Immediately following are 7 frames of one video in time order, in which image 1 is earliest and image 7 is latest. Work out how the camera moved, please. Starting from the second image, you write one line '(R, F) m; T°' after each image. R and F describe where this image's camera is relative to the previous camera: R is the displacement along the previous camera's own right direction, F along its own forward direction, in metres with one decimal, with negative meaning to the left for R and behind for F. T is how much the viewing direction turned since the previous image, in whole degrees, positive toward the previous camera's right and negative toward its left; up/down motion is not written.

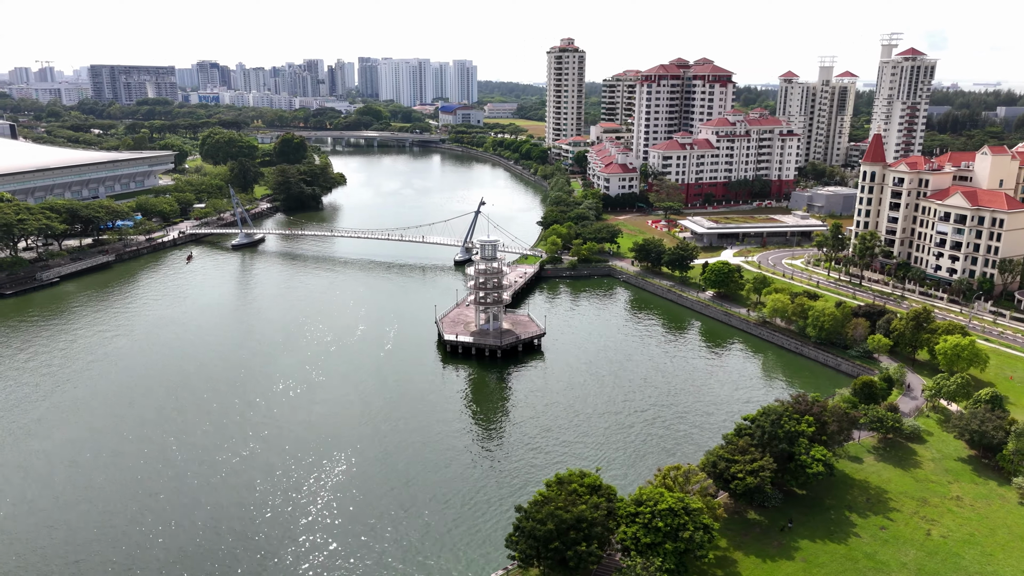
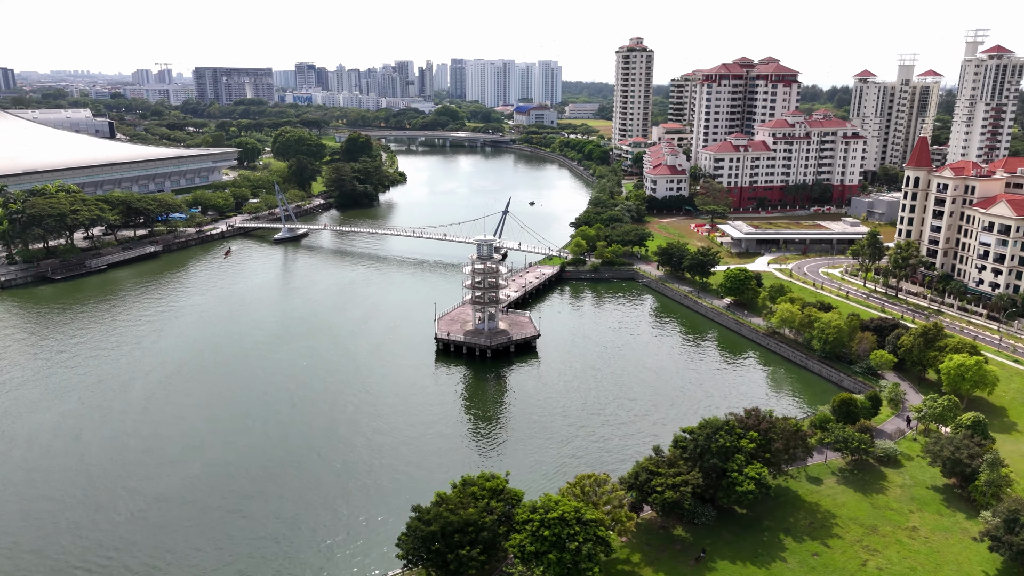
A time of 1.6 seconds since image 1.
(+3.8, +0.4) m; -7°
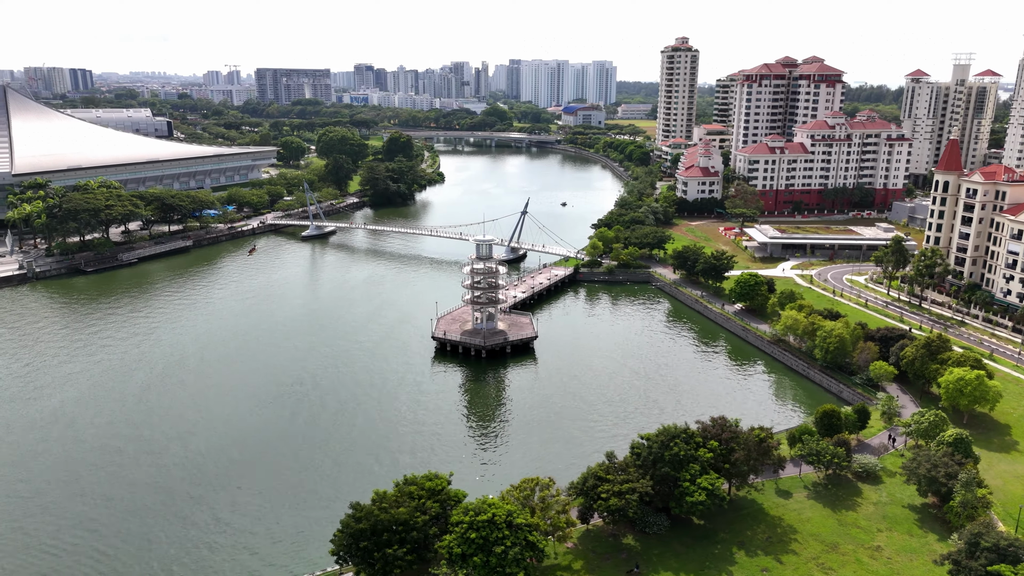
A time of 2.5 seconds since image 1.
(+2.4, +0.2) m; -4°
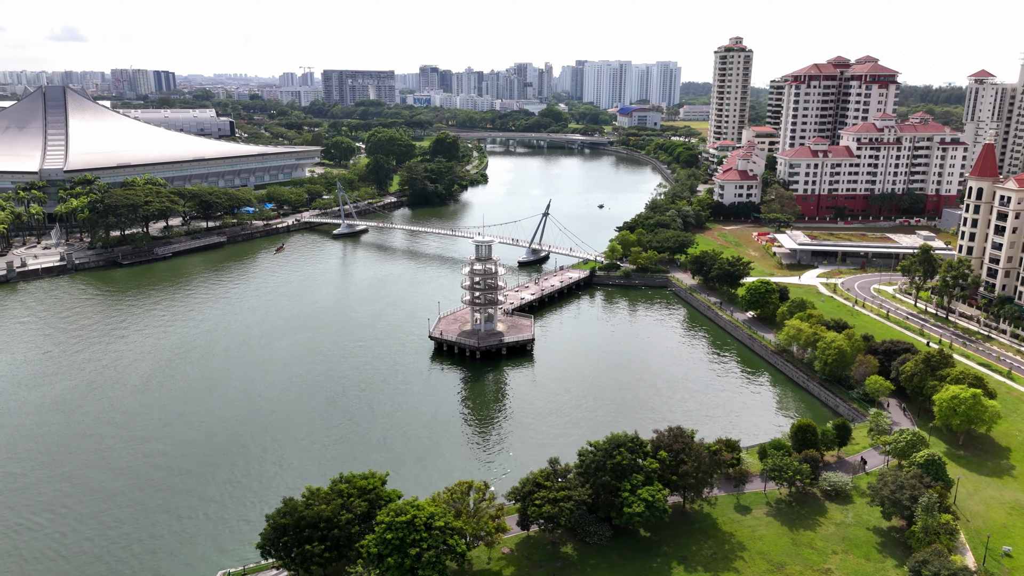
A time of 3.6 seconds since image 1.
(+2.7, +0.2) m; -5°
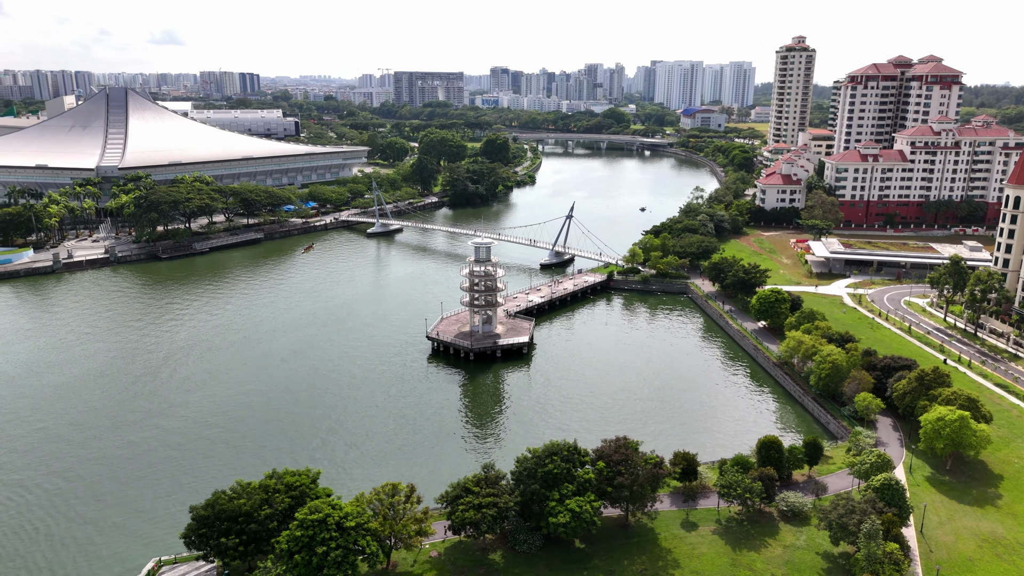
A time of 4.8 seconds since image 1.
(+3.0, +0.3) m; -5°
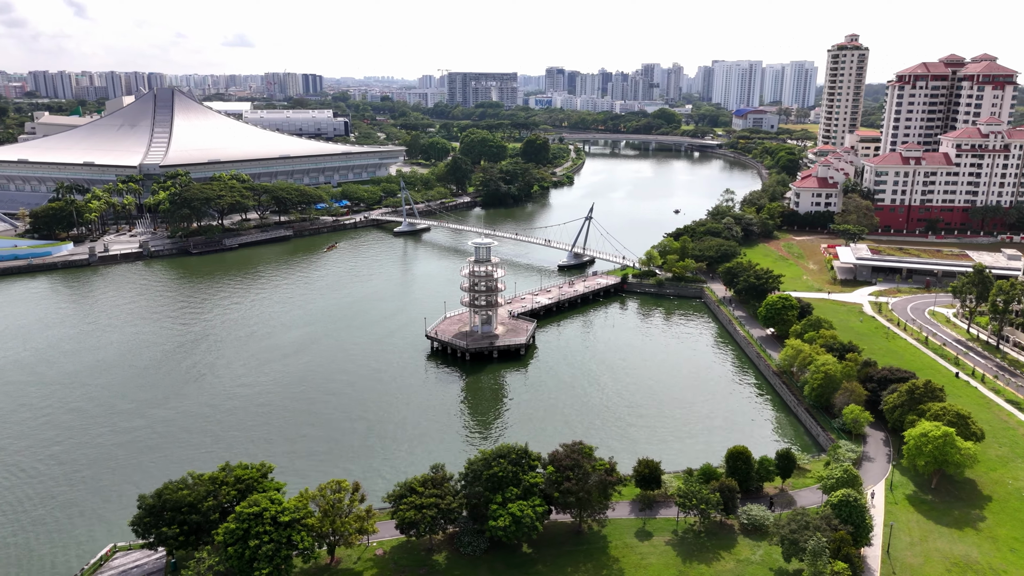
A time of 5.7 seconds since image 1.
(+2.3, +0.2) m; -4°
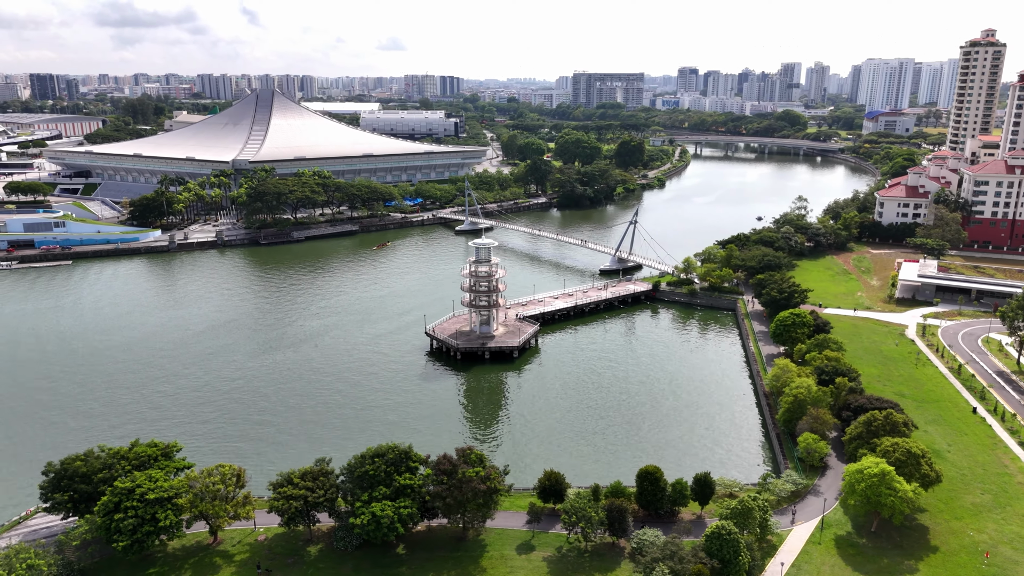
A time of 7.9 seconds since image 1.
(+5.4, +0.7) m; -10°
